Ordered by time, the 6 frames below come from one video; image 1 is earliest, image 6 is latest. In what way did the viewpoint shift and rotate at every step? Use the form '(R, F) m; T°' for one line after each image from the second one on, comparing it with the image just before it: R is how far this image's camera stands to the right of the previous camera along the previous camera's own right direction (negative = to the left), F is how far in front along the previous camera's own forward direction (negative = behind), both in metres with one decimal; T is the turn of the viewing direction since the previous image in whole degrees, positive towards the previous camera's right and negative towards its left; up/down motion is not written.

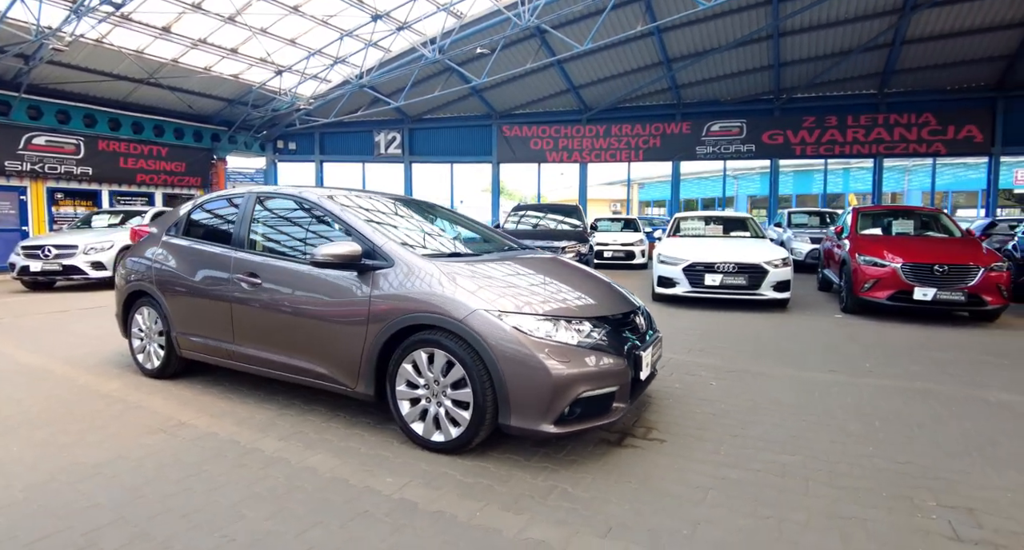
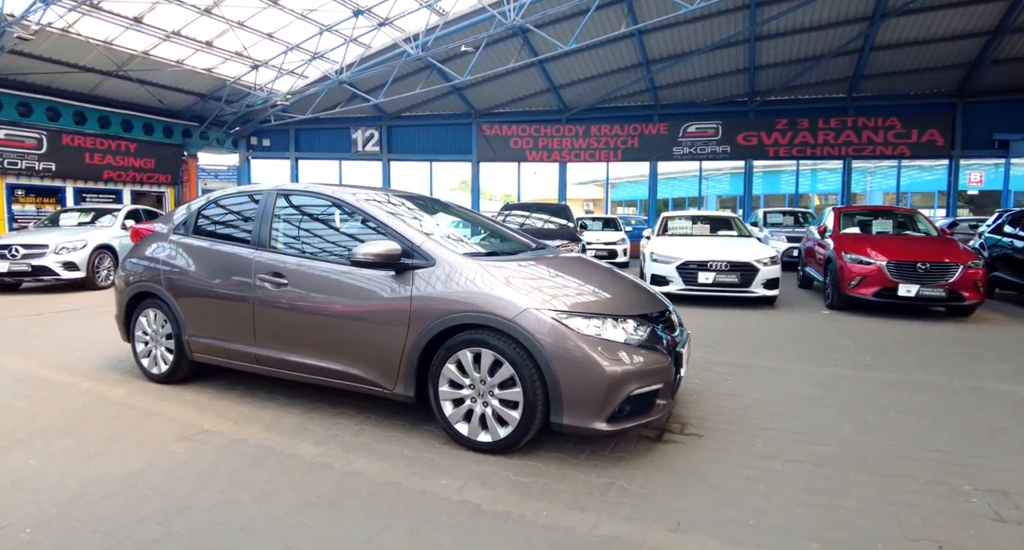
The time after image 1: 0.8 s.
(-0.4, 0.0) m; +3°
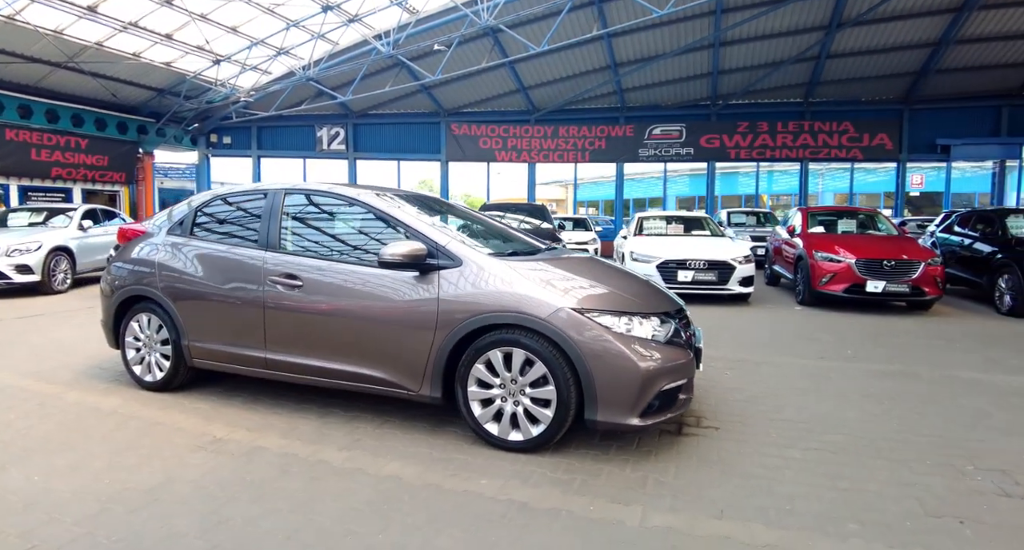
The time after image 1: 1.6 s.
(-0.4, 0.0) m; +4°
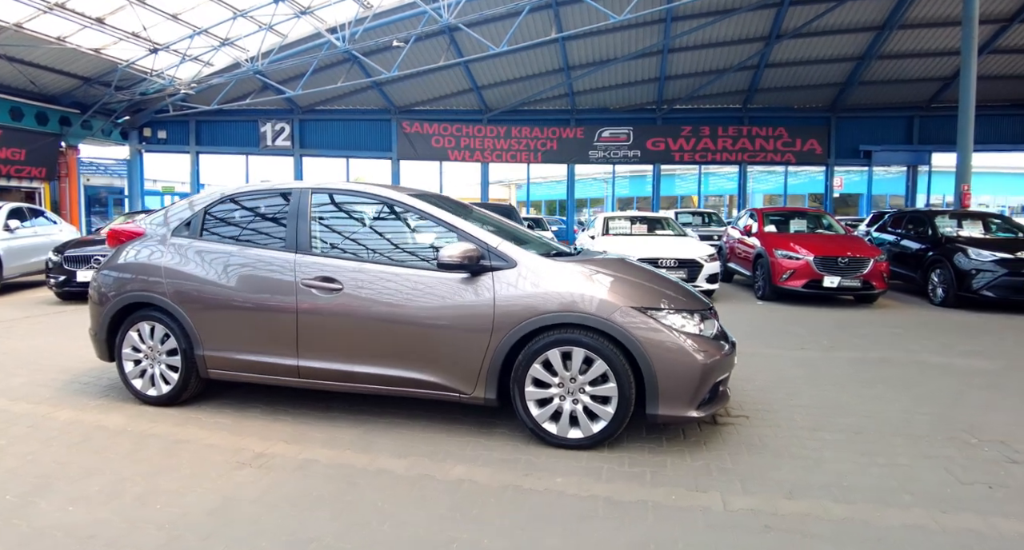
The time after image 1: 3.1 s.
(-0.7, 0.0) m; +7°
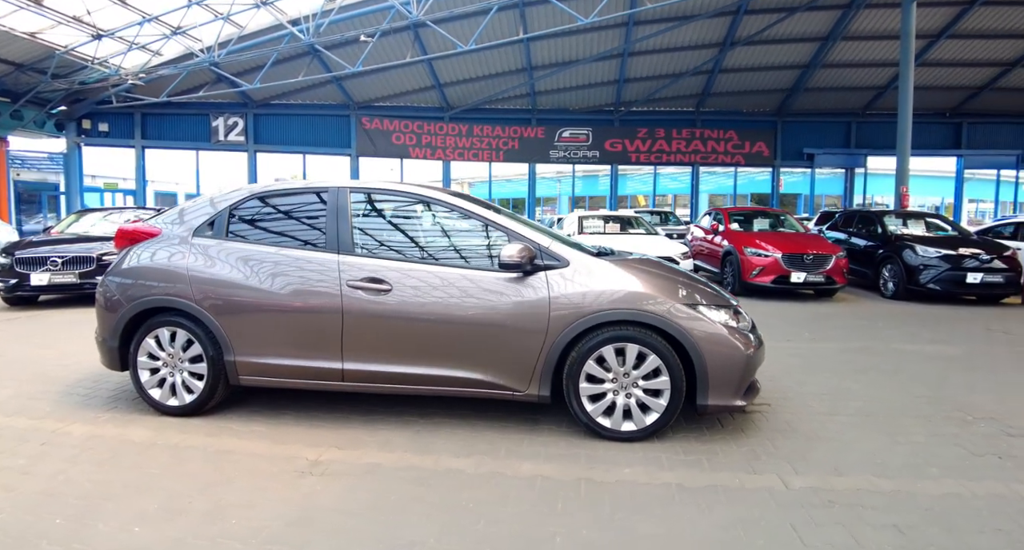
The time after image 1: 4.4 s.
(-0.7, 0.0) m; +6°
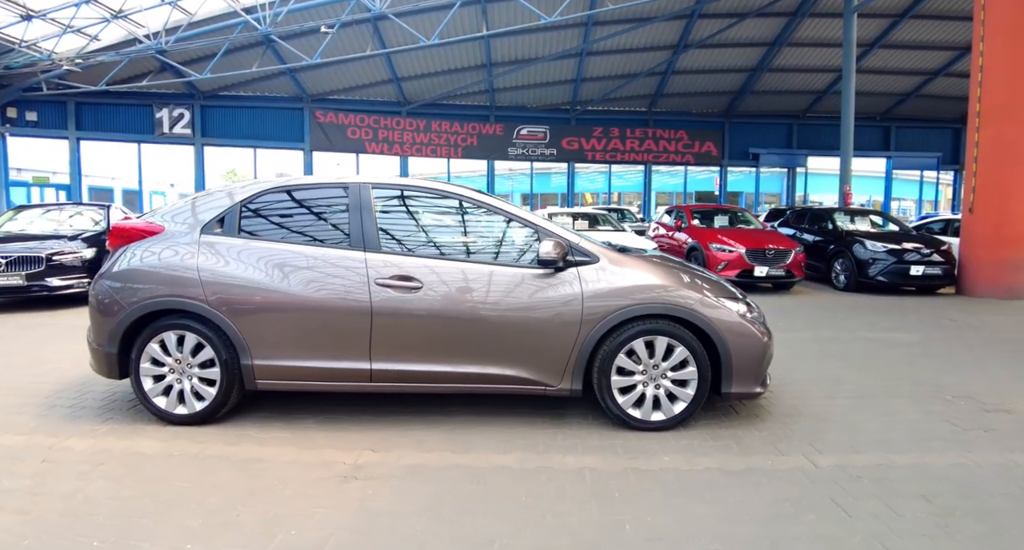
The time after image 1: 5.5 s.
(-0.5, 0.0) m; +6°
